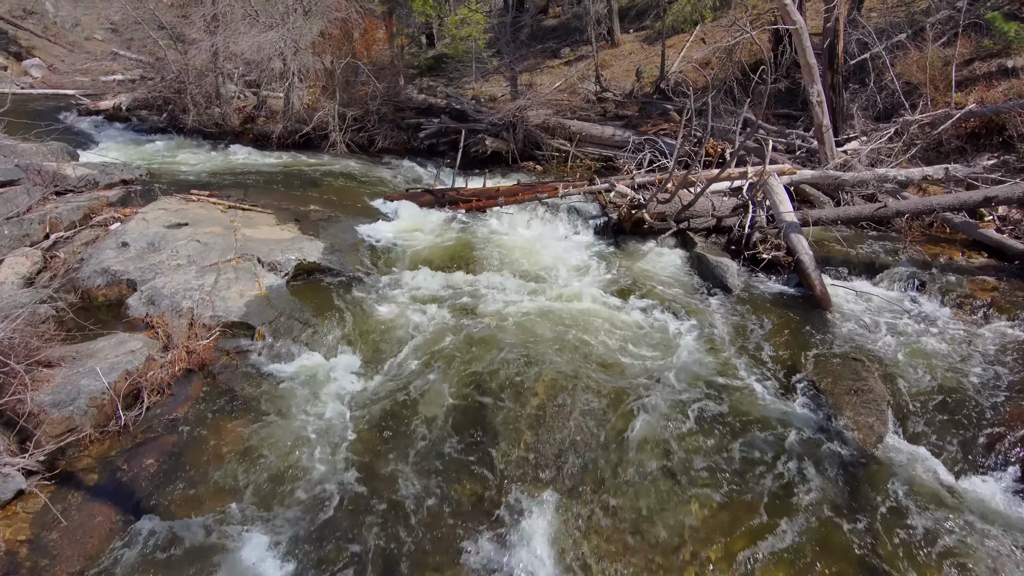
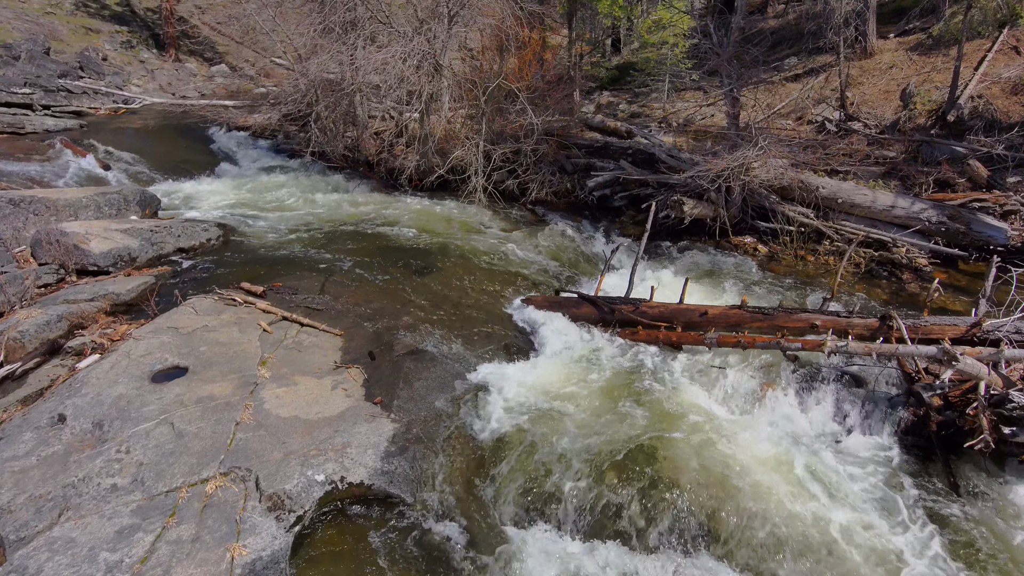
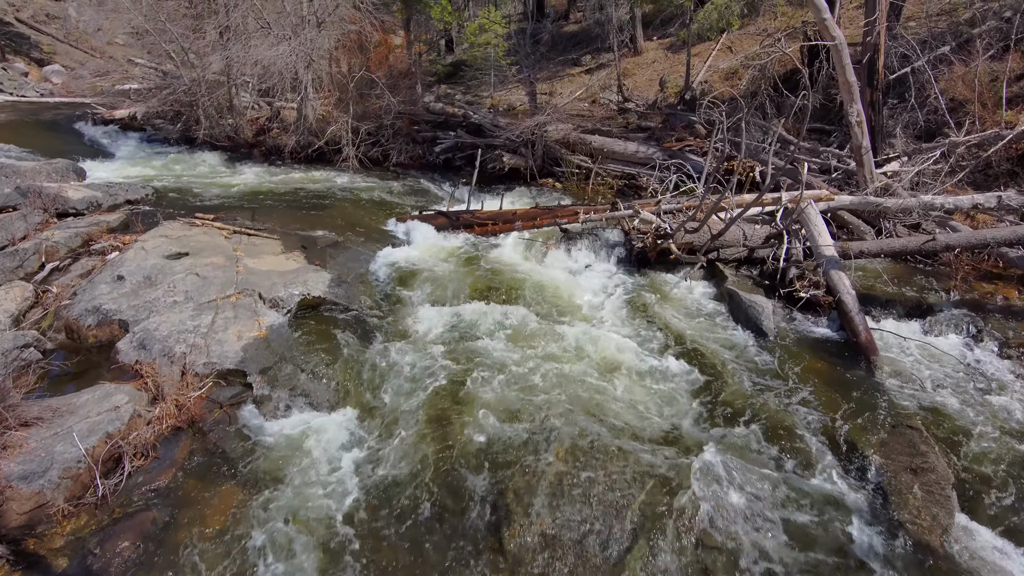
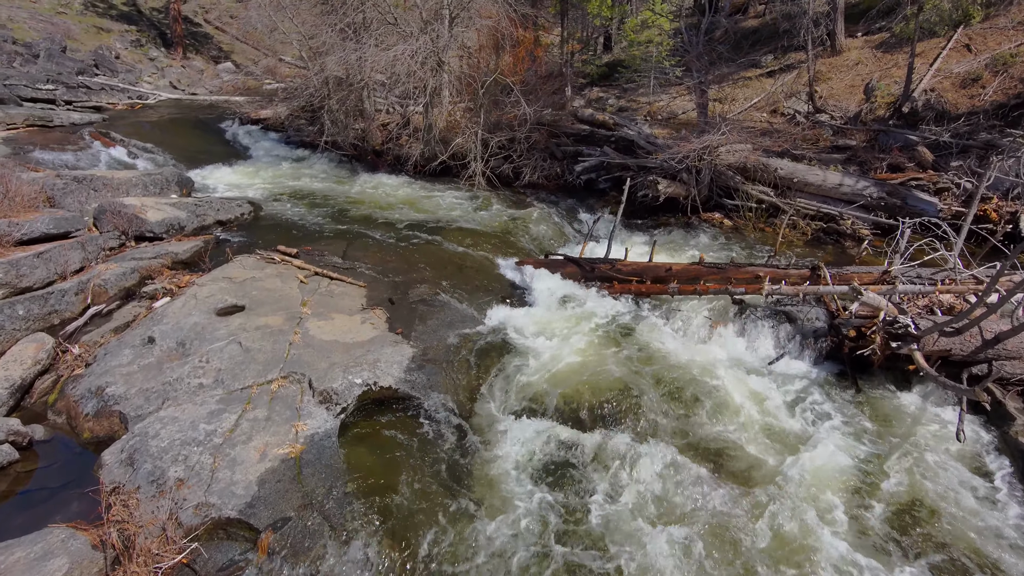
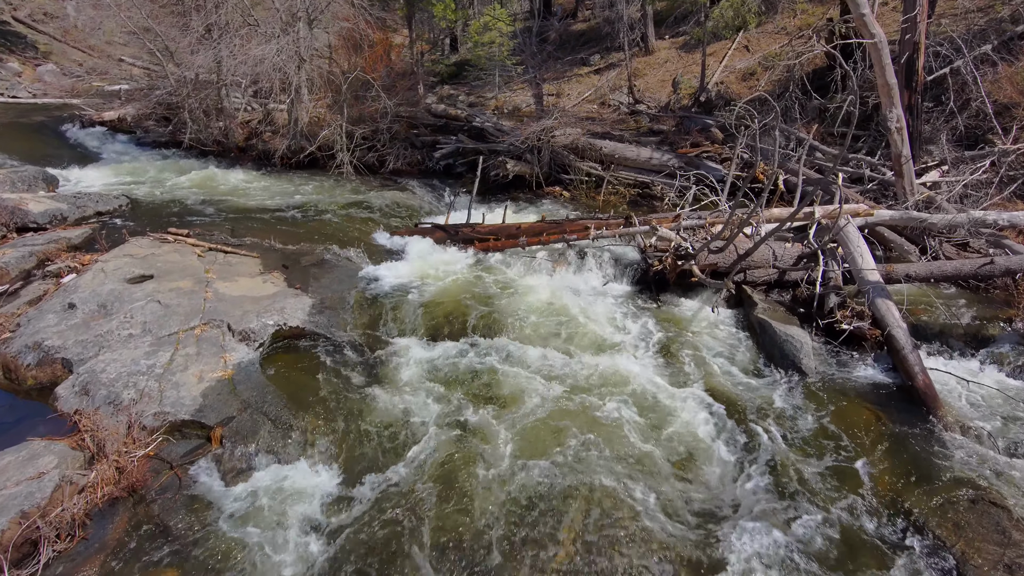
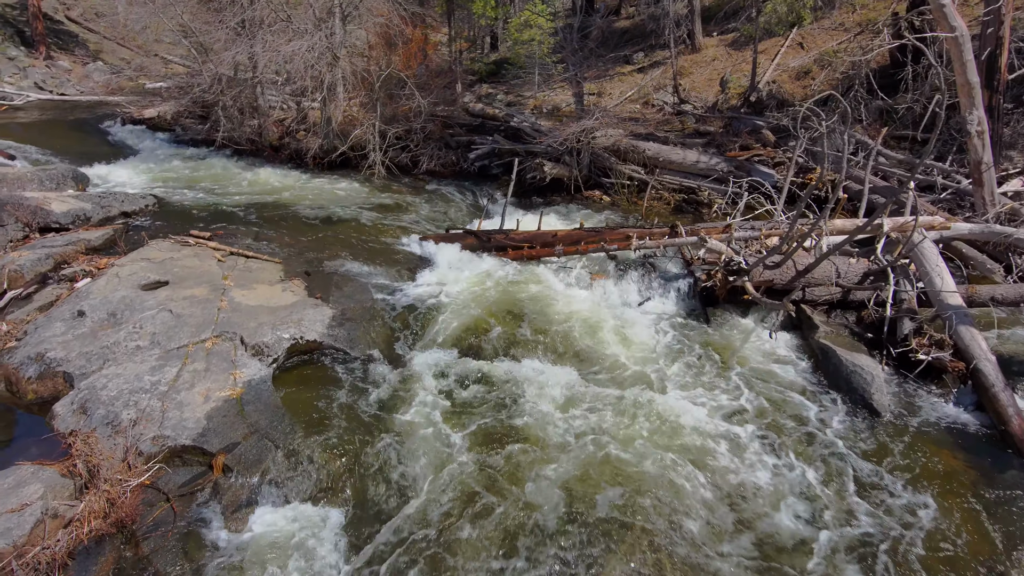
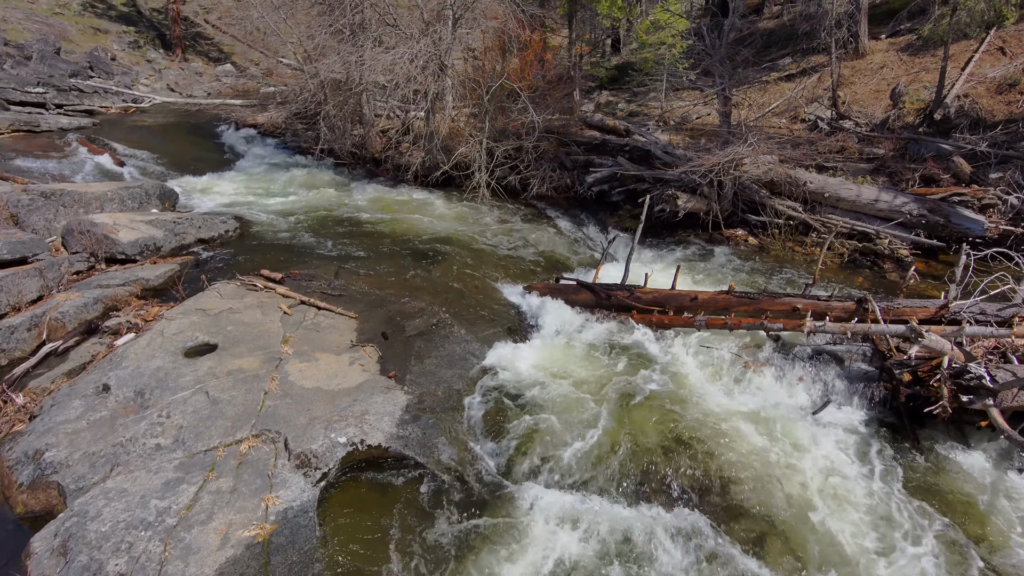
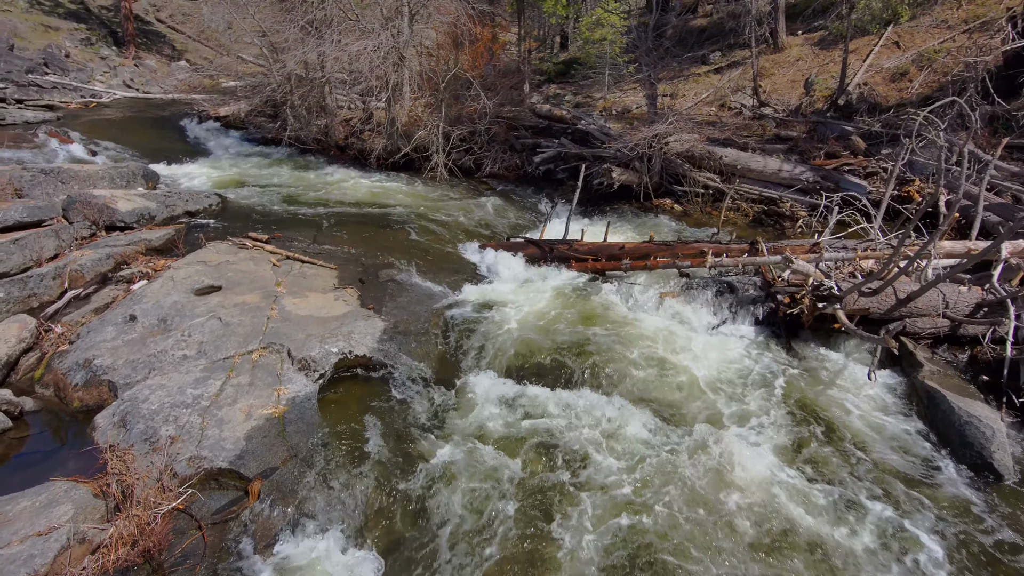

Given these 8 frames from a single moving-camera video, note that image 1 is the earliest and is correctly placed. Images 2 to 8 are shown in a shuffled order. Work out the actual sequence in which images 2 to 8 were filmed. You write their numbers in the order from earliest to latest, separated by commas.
3, 5, 6, 8, 4, 7, 2
